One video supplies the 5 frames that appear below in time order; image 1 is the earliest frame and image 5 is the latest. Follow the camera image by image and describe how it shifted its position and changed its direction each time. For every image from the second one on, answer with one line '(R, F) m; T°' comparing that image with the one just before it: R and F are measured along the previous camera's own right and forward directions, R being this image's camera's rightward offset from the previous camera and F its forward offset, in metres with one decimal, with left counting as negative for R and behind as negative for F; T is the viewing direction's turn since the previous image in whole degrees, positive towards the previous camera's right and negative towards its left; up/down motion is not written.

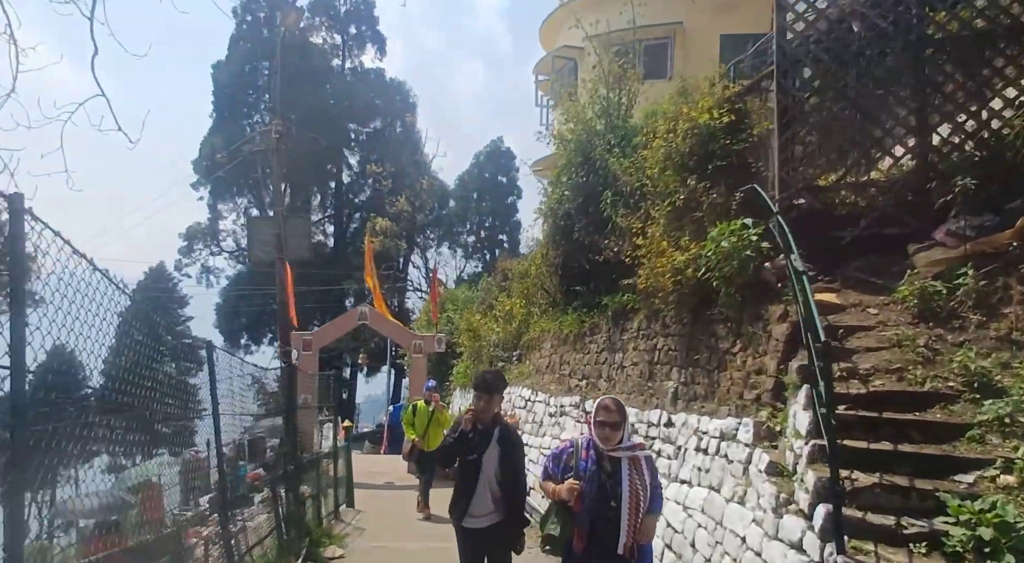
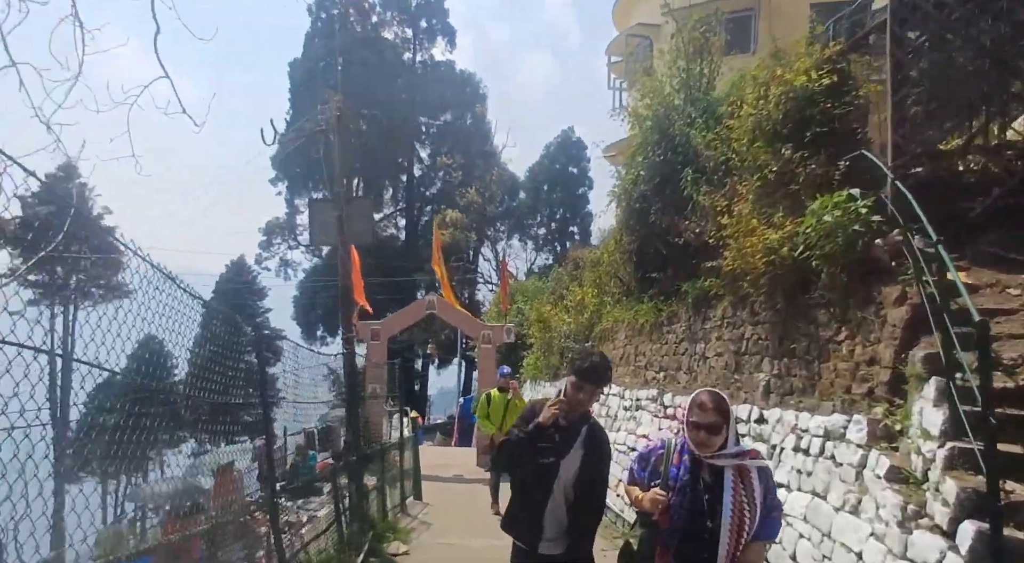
(0.0, +0.5) m; -5°
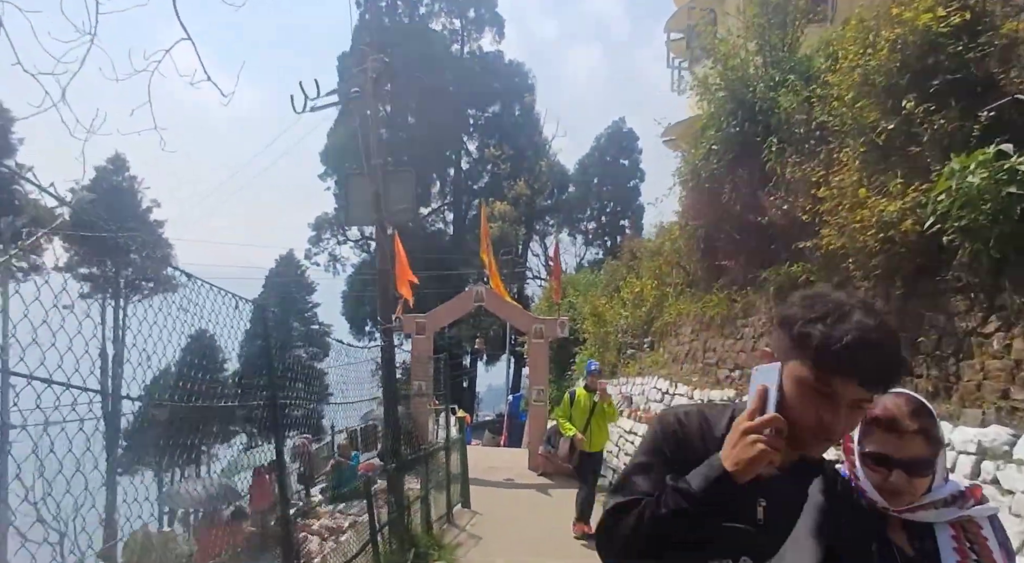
(-0.1, +0.9) m; -4°
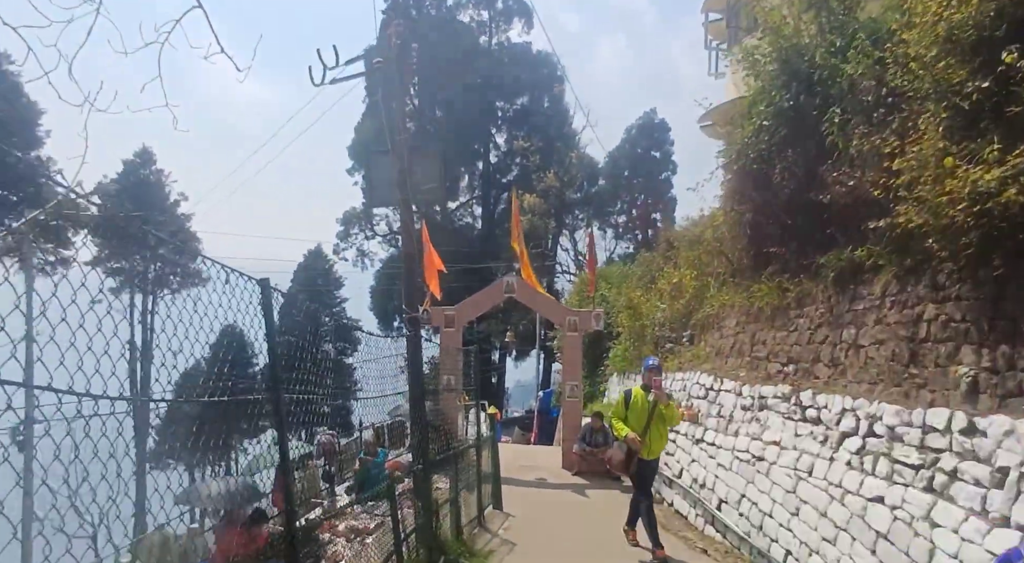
(-0.1, +0.6) m; -2°
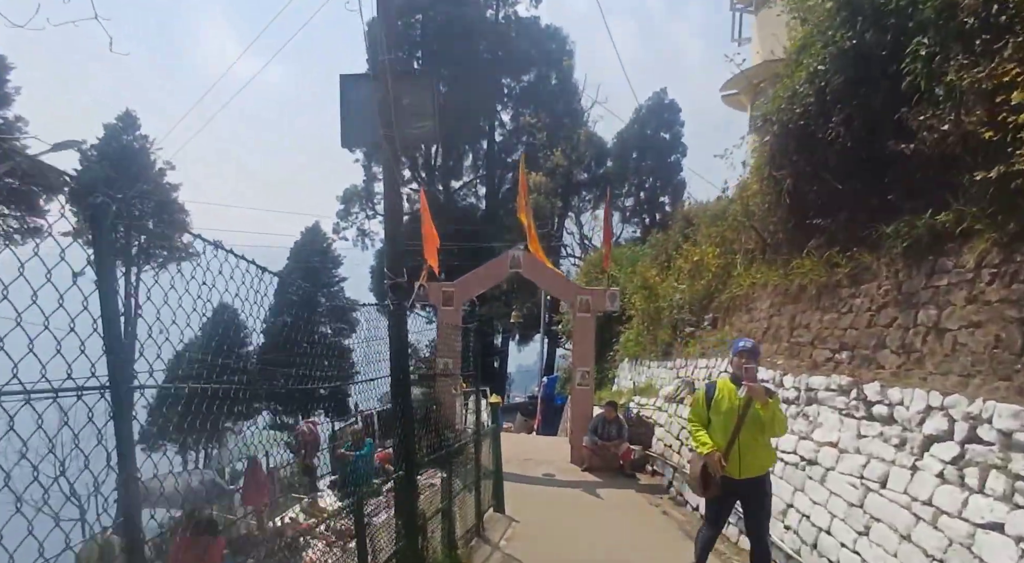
(0.0, +1.2) m; 0°
